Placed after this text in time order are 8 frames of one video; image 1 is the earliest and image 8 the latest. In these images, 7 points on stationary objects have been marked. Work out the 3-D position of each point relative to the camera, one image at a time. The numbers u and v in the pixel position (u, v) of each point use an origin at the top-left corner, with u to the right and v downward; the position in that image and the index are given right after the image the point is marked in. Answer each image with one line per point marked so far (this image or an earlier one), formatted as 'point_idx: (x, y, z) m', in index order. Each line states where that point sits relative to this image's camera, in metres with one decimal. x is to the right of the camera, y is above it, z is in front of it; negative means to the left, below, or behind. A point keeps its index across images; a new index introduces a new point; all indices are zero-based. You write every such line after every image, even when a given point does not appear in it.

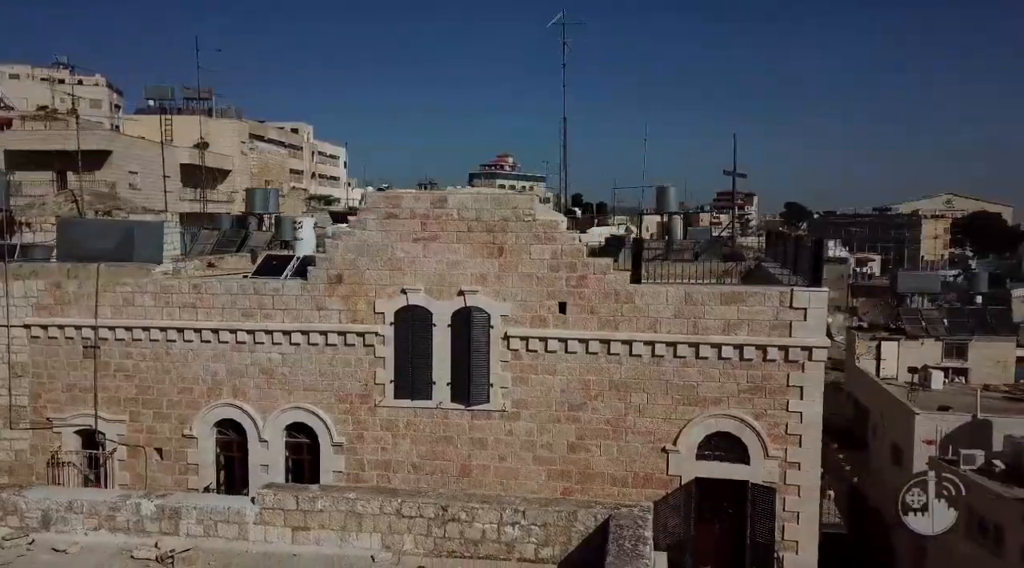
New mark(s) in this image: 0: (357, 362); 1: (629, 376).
0: (-2.0, -1.0, +10.8) m
1: (+1.4, -1.1, +10.2) m
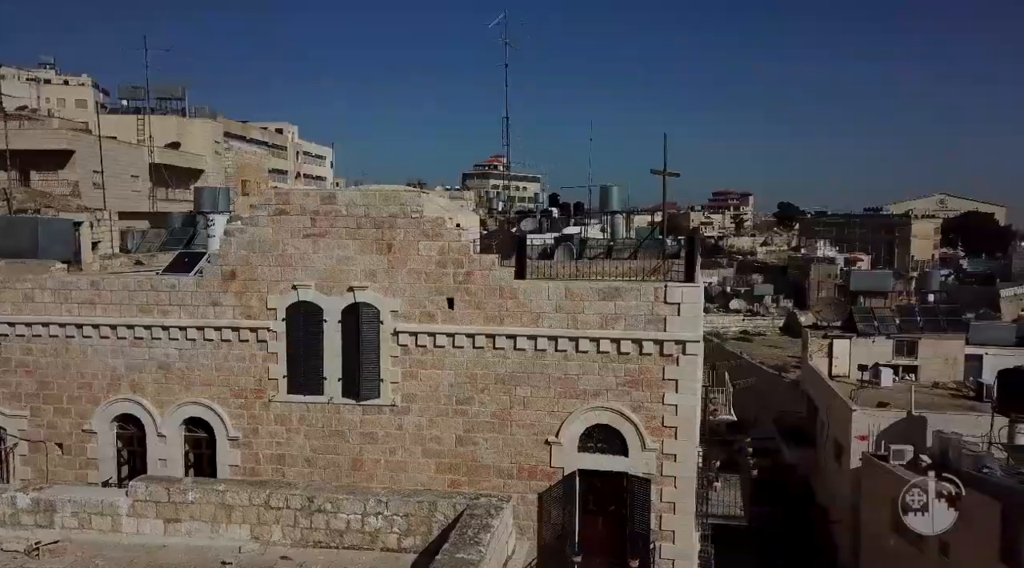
0: (-3.4, -0.9, +11.0) m
1: (0.0, -1.1, +10.4) m
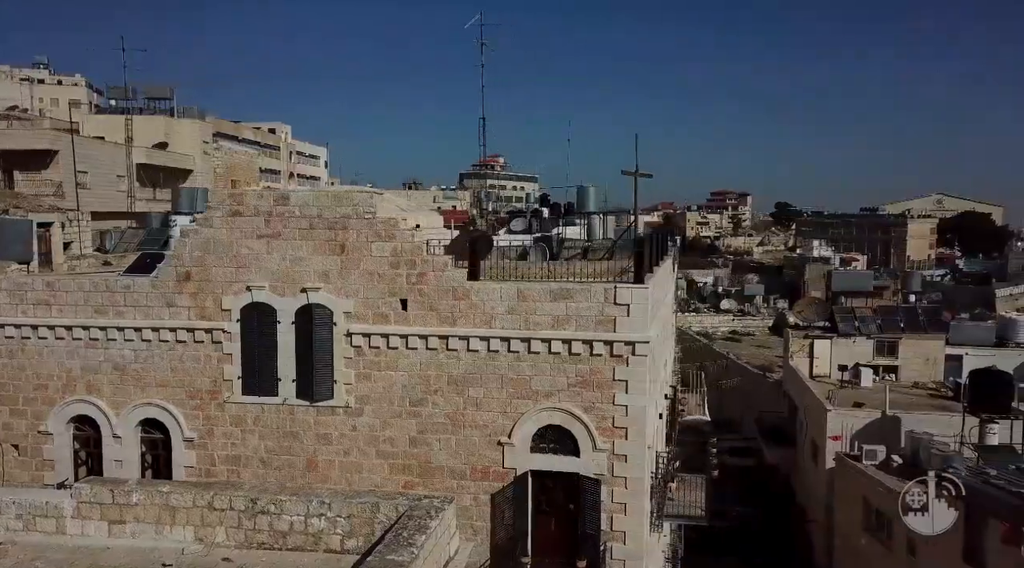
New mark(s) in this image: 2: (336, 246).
0: (-4.0, -1.0, +11.0) m
1: (-0.6, -1.1, +10.4) m
2: (-2.2, +0.5, +10.5) m
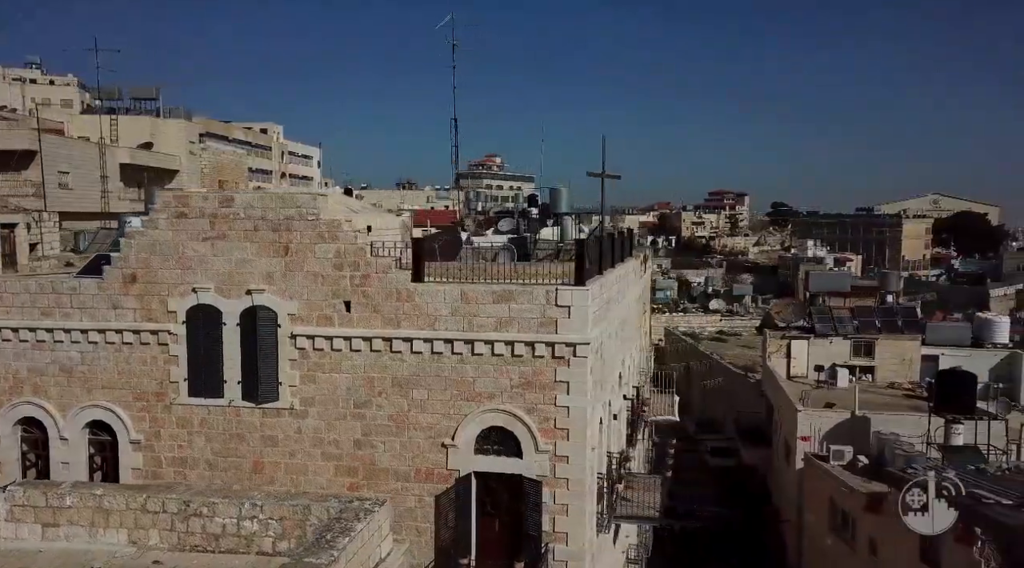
0: (-4.7, -1.0, +11.0) m
1: (-1.2, -1.1, +10.4) m
2: (-2.9, +0.5, +10.5) m
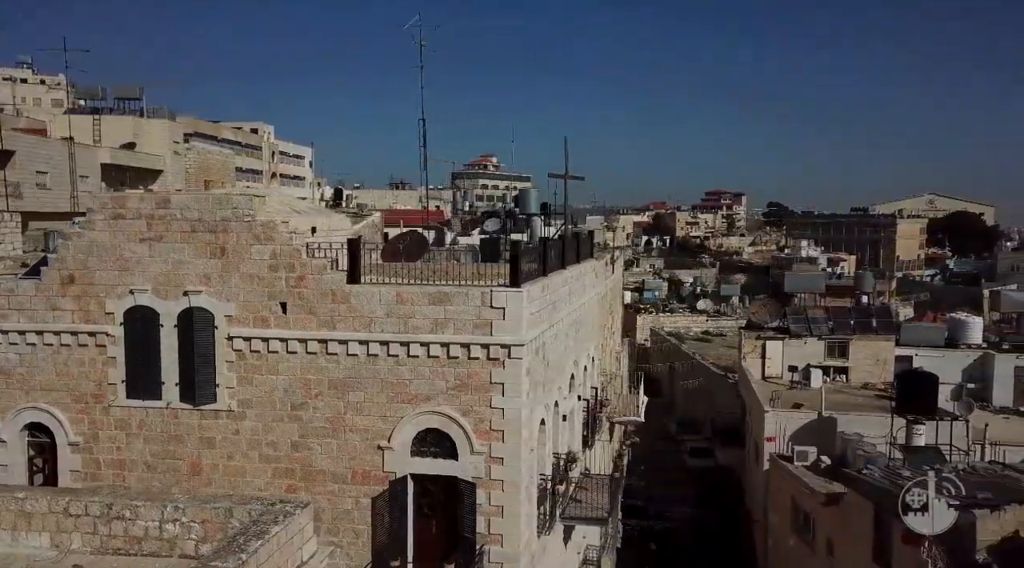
0: (-5.4, -1.0, +10.9) m
1: (-2.0, -1.1, +10.3) m
2: (-3.6, +0.4, +10.5) m
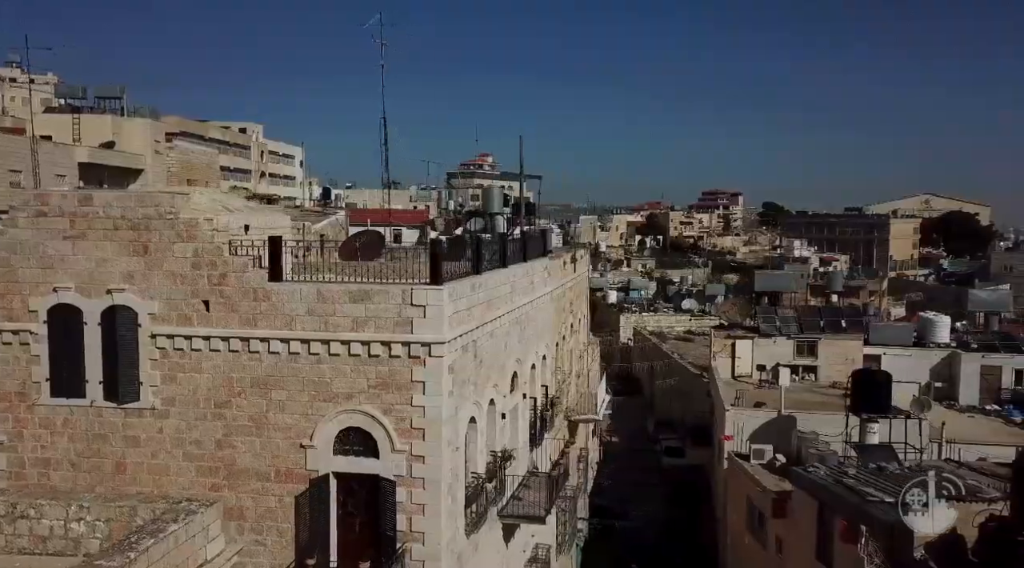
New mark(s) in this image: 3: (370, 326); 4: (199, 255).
0: (-6.4, -1.0, +10.8) m
1: (-2.9, -1.1, +10.3) m
2: (-4.6, +0.5, +10.4) m
3: (-1.7, -0.5, +10.0) m
4: (-3.8, +0.4, +10.3) m
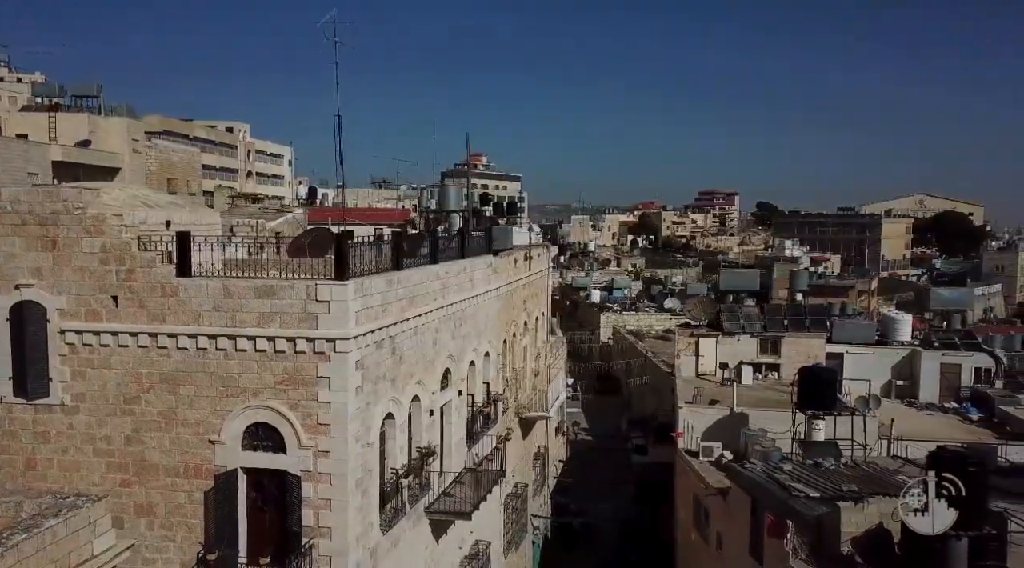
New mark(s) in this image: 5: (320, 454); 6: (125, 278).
0: (-7.5, -0.9, +10.8) m
1: (-4.1, -1.0, +10.3) m
2: (-5.7, +0.5, +10.4) m
3: (-2.8, -0.4, +10.0) m
4: (-4.9, +0.4, +10.3) m
5: (-2.3, -2.0, +10.0) m
6: (-4.7, +0.1, +10.3) m
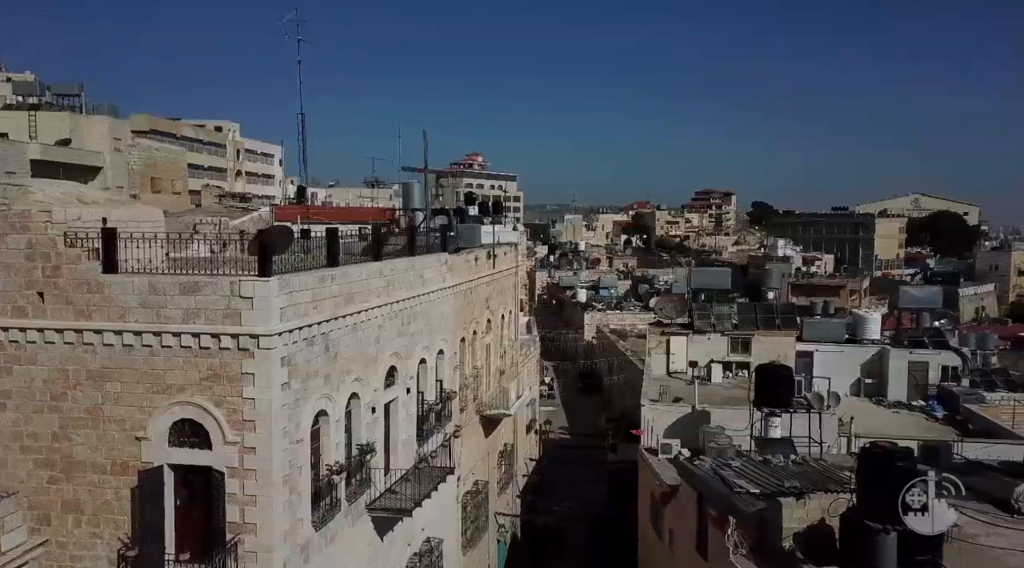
0: (-8.4, -0.9, +10.8) m
1: (-4.9, -1.0, +10.3) m
2: (-6.6, +0.6, +10.4) m
3: (-3.7, -0.4, +10.0) m
4: (-5.8, +0.5, +10.3) m
5: (-3.2, -2.0, +10.0) m
6: (-5.6, +0.1, +10.2) m
